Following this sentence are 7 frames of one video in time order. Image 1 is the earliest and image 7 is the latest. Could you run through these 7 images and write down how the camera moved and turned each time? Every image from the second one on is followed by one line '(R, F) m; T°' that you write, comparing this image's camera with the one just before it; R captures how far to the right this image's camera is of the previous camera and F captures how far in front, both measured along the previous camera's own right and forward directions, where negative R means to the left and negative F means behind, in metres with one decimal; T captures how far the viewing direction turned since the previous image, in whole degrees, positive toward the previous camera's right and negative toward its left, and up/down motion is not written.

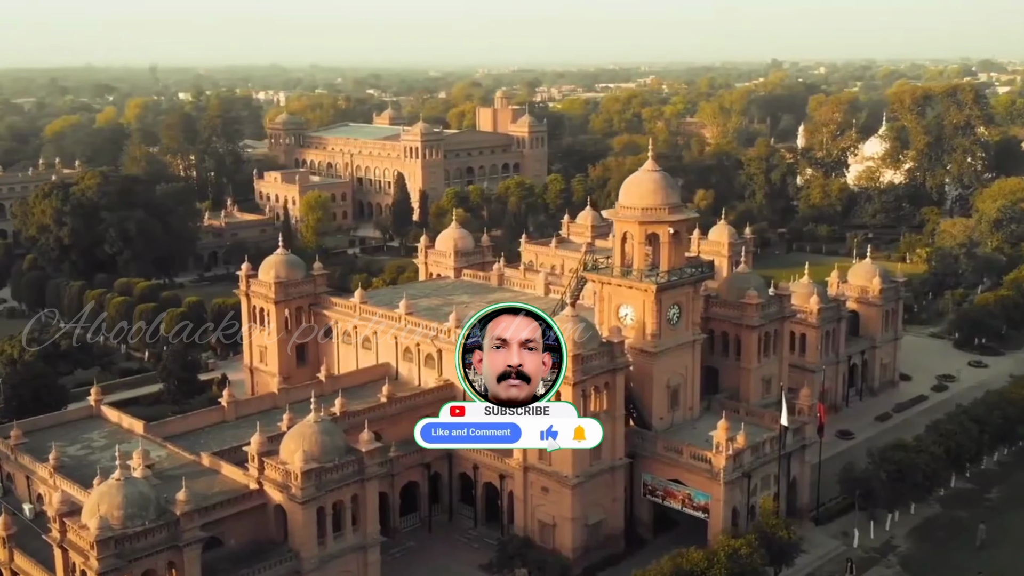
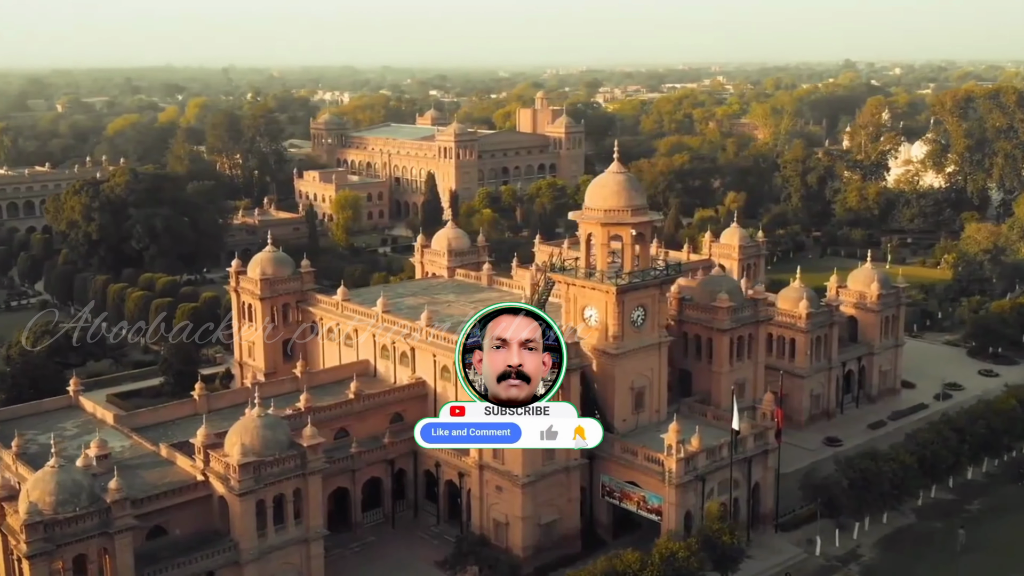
(+3.4, -0.1) m; -4°
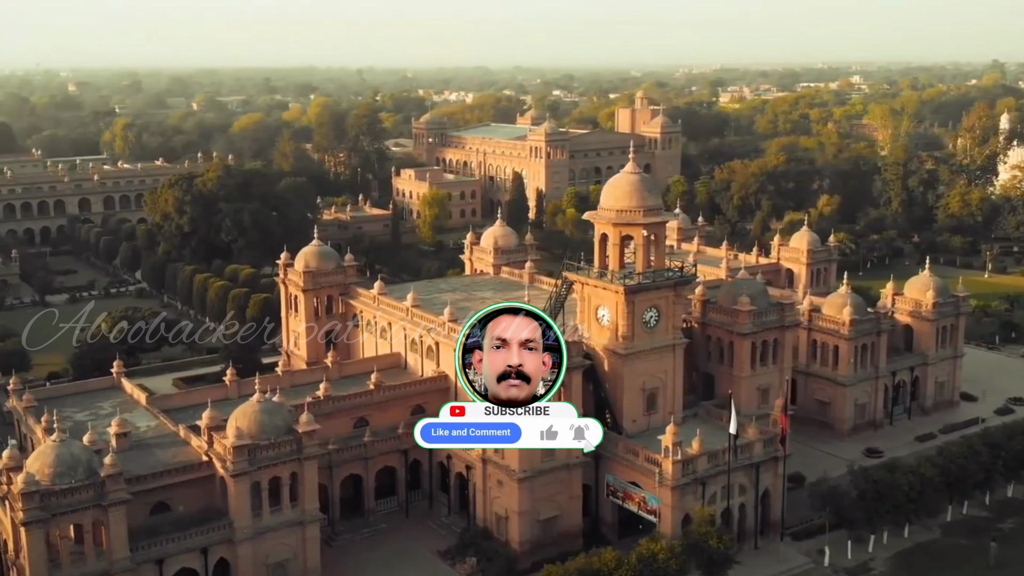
(+3.8, -0.2) m; -7°
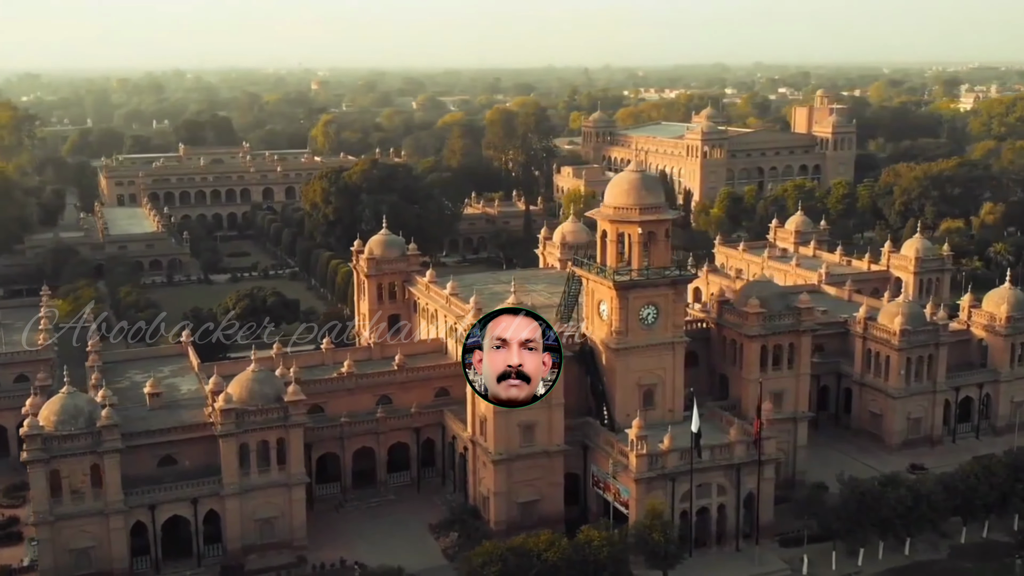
(+7.6, -0.7) m; -12°
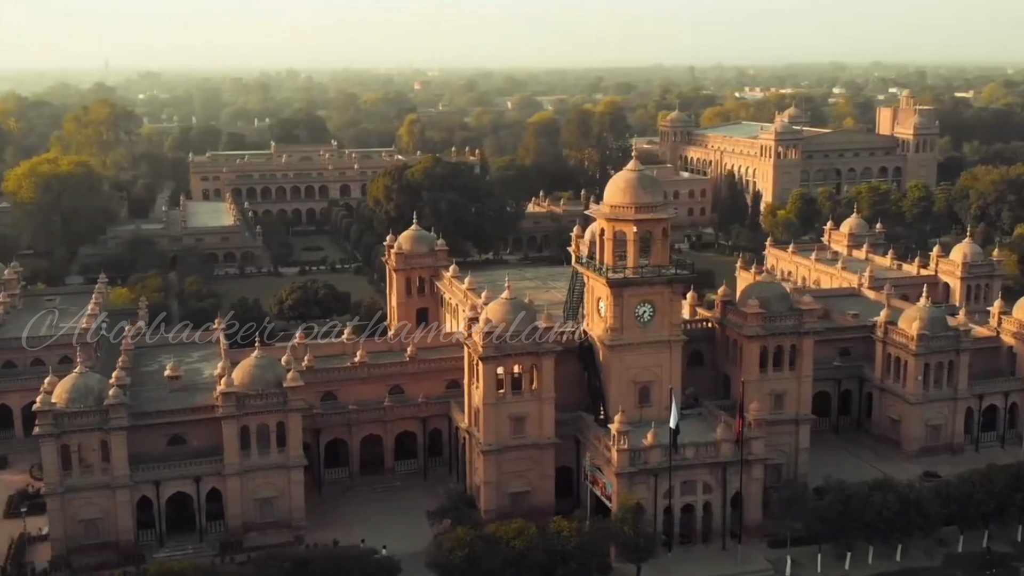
(+3.6, -0.7) m; -6°
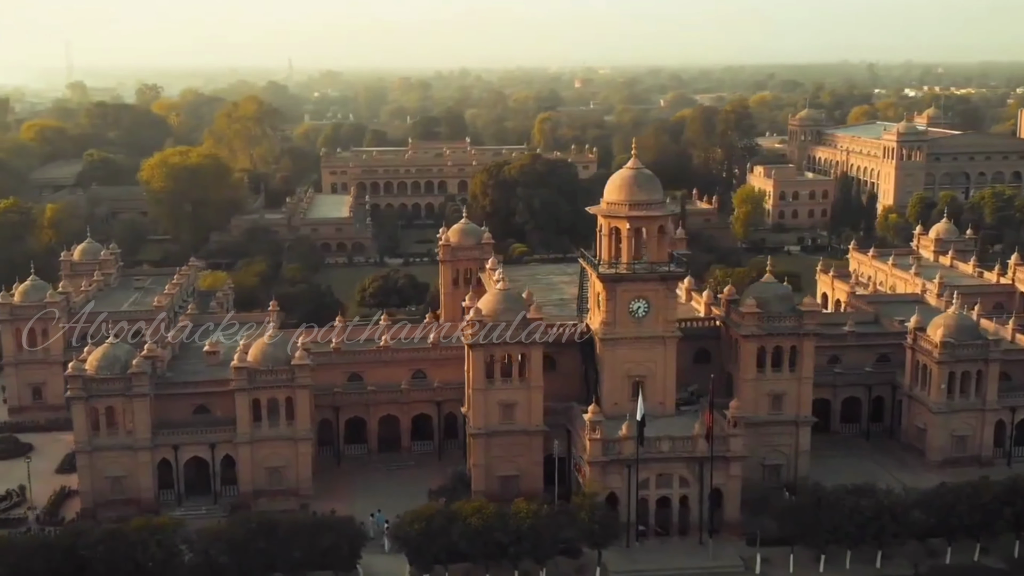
(+5.9, -1.0) m; -9°
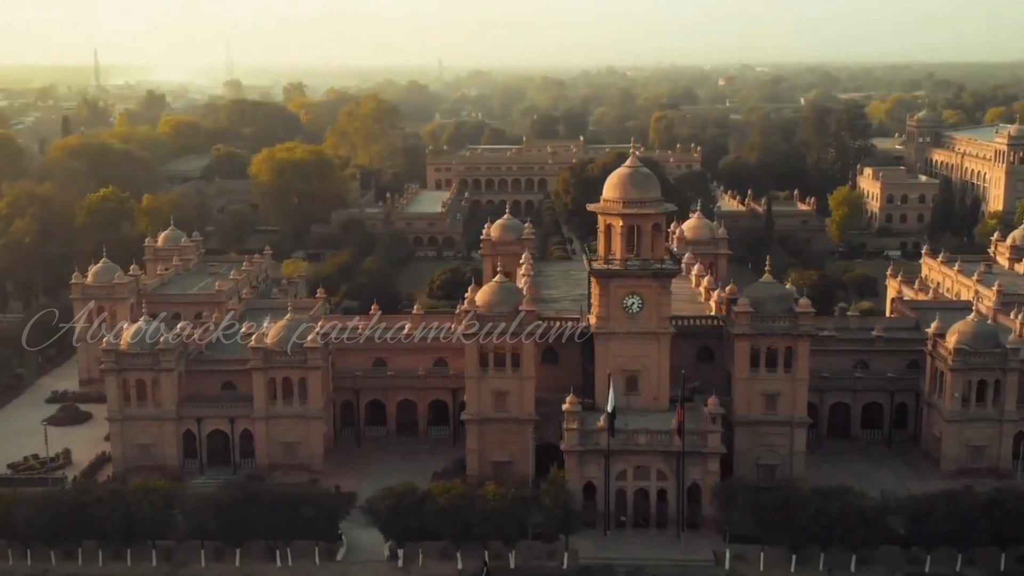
(+5.3, -1.0) m; -8°
